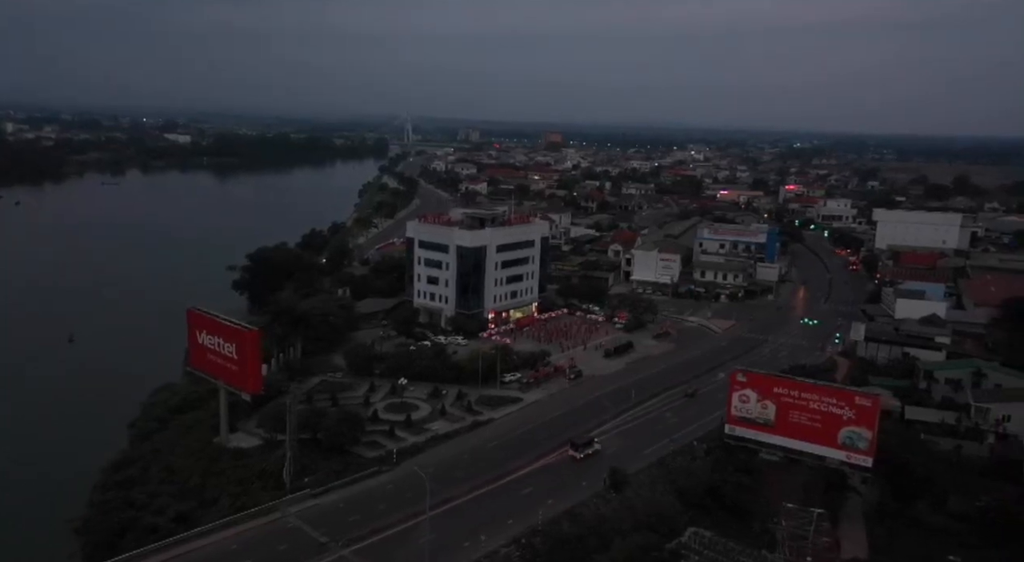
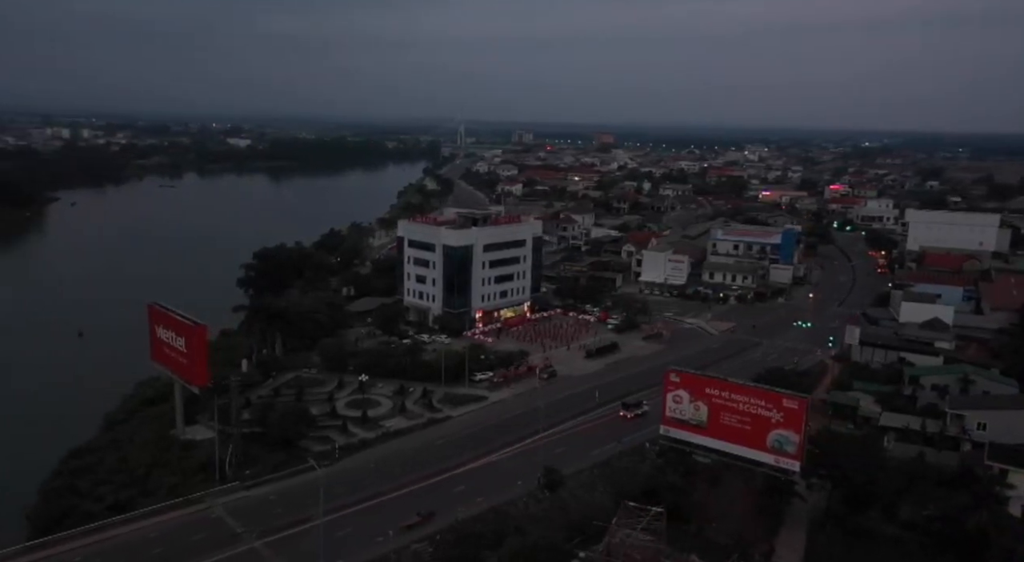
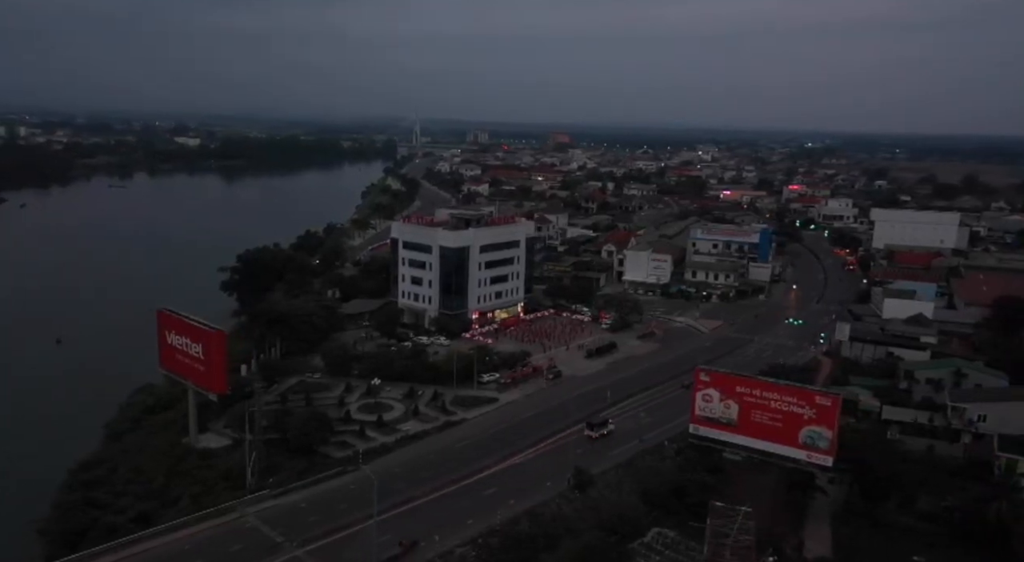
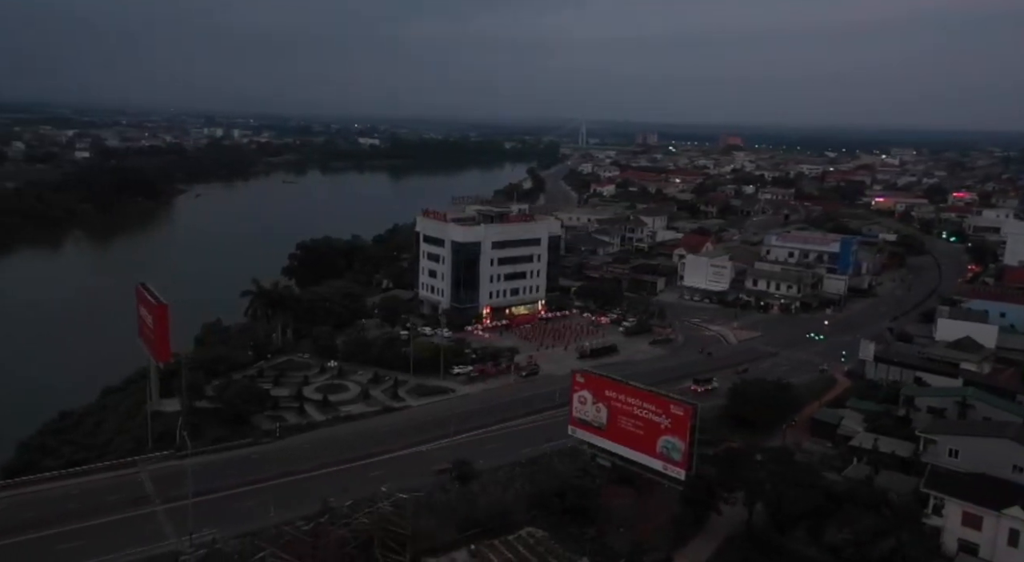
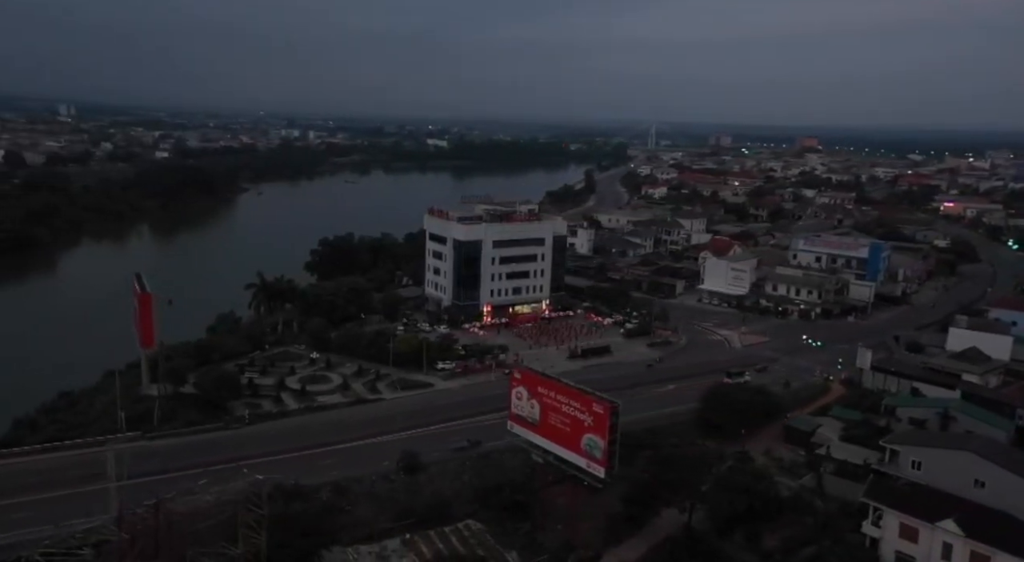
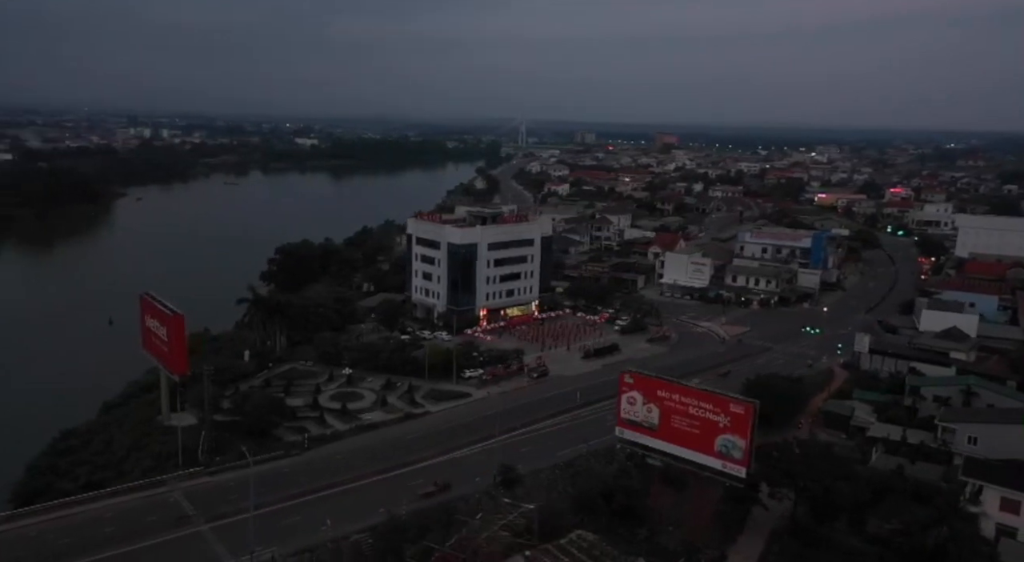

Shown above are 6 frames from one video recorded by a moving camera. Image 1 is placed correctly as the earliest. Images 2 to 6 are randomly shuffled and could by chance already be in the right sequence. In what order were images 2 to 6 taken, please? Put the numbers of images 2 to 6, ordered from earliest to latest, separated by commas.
3, 2, 6, 4, 5
